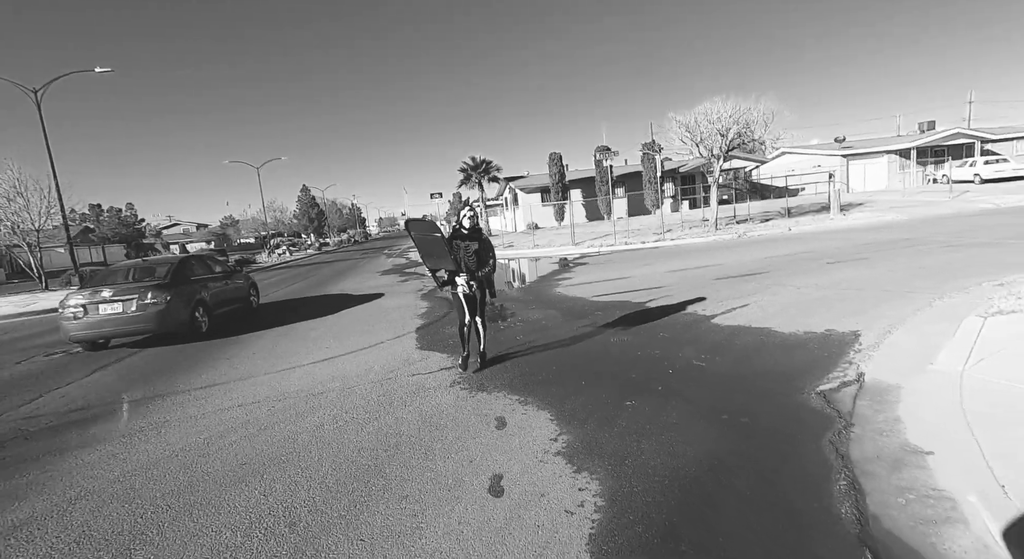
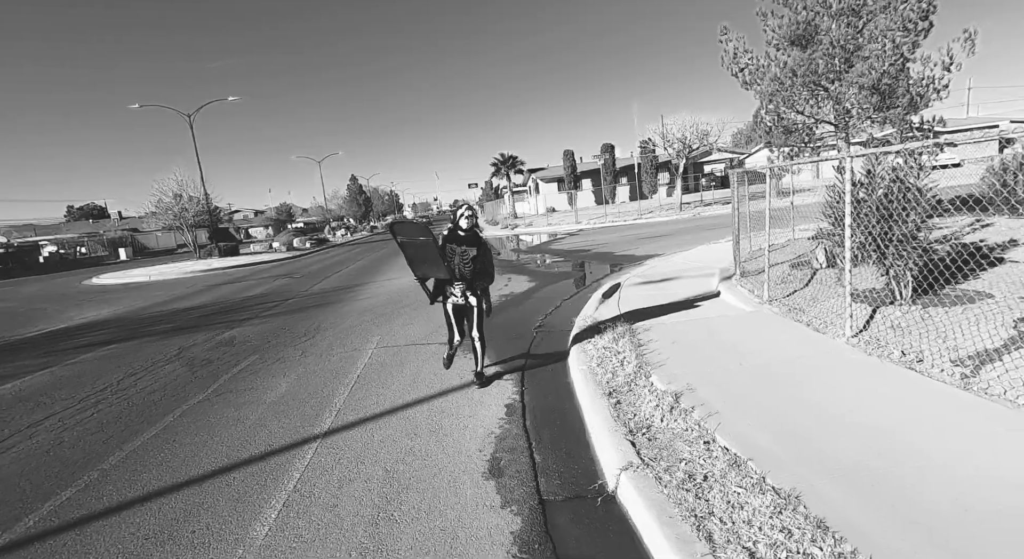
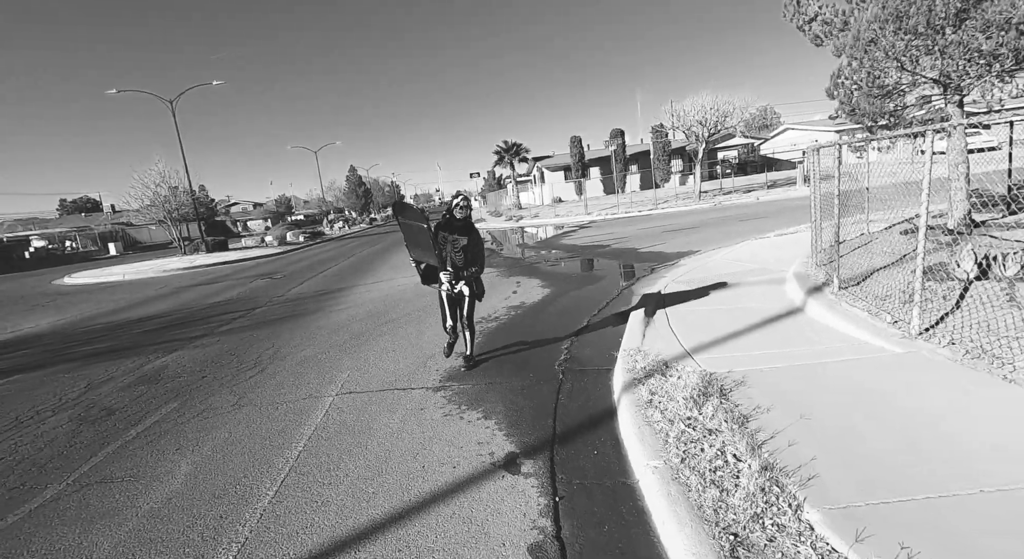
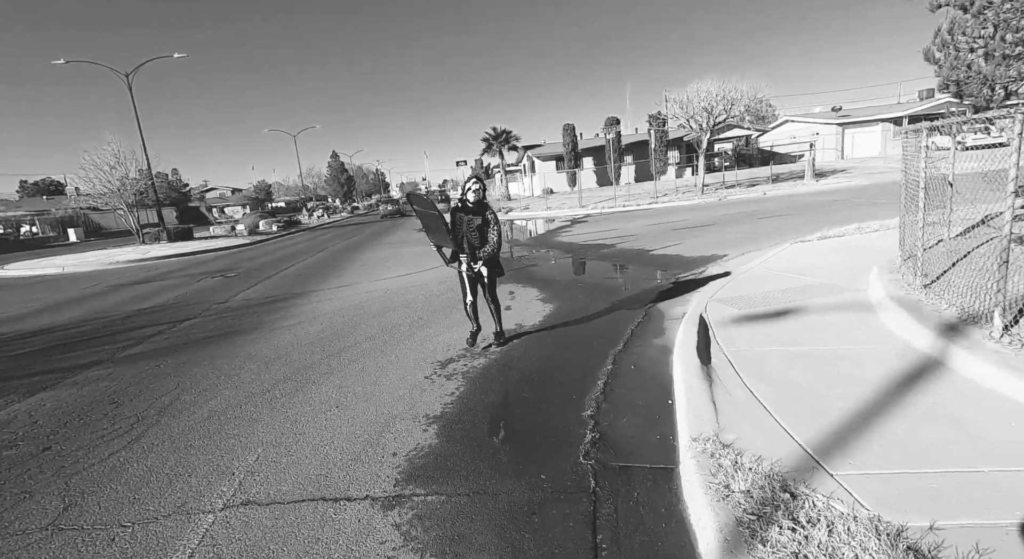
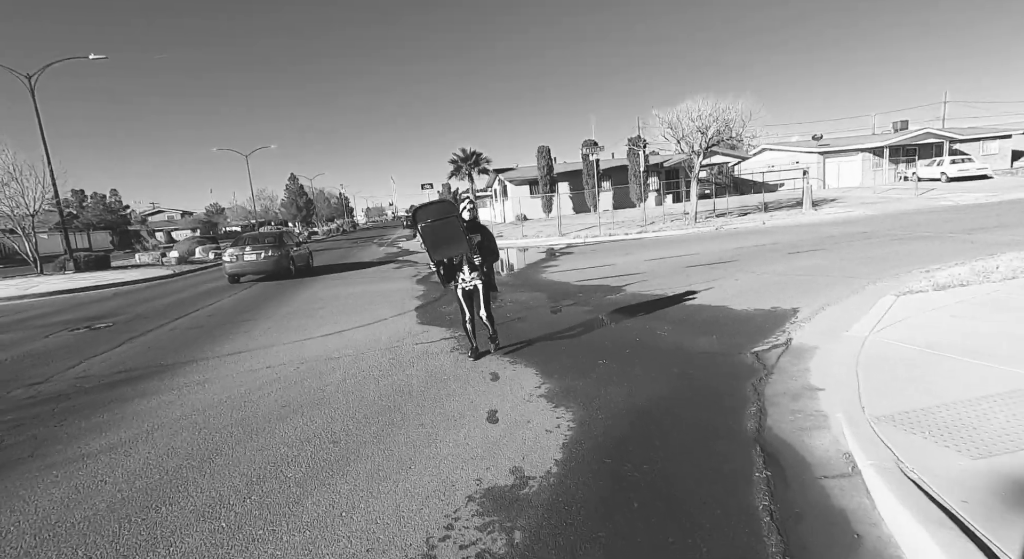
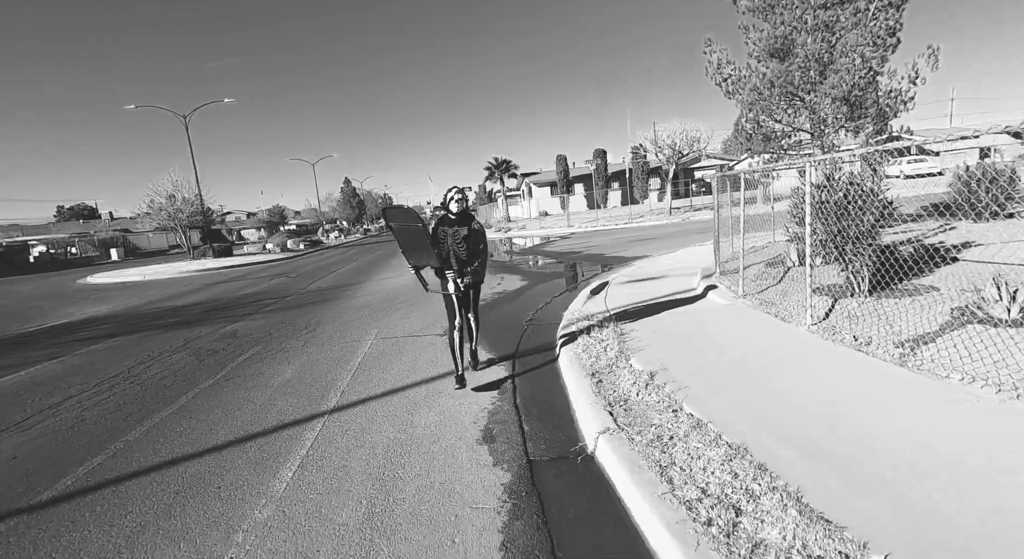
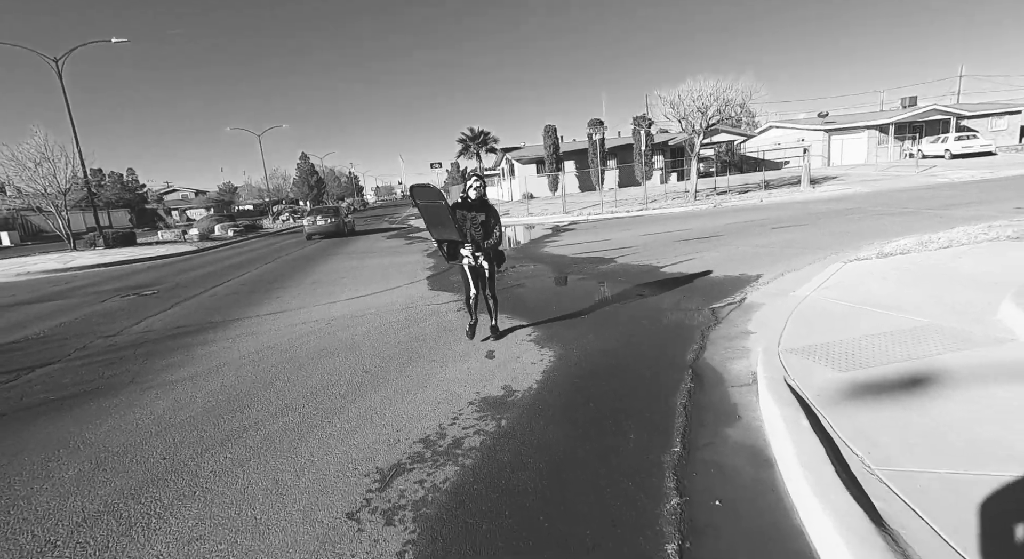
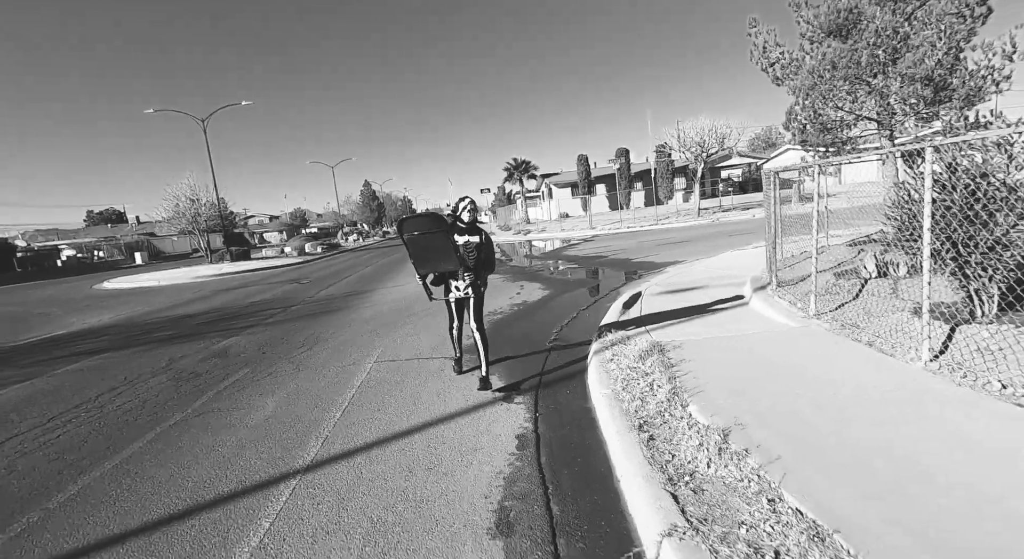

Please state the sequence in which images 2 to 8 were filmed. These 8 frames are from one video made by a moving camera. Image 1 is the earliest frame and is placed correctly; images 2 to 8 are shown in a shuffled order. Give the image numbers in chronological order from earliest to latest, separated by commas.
5, 7, 4, 3, 8, 2, 6
